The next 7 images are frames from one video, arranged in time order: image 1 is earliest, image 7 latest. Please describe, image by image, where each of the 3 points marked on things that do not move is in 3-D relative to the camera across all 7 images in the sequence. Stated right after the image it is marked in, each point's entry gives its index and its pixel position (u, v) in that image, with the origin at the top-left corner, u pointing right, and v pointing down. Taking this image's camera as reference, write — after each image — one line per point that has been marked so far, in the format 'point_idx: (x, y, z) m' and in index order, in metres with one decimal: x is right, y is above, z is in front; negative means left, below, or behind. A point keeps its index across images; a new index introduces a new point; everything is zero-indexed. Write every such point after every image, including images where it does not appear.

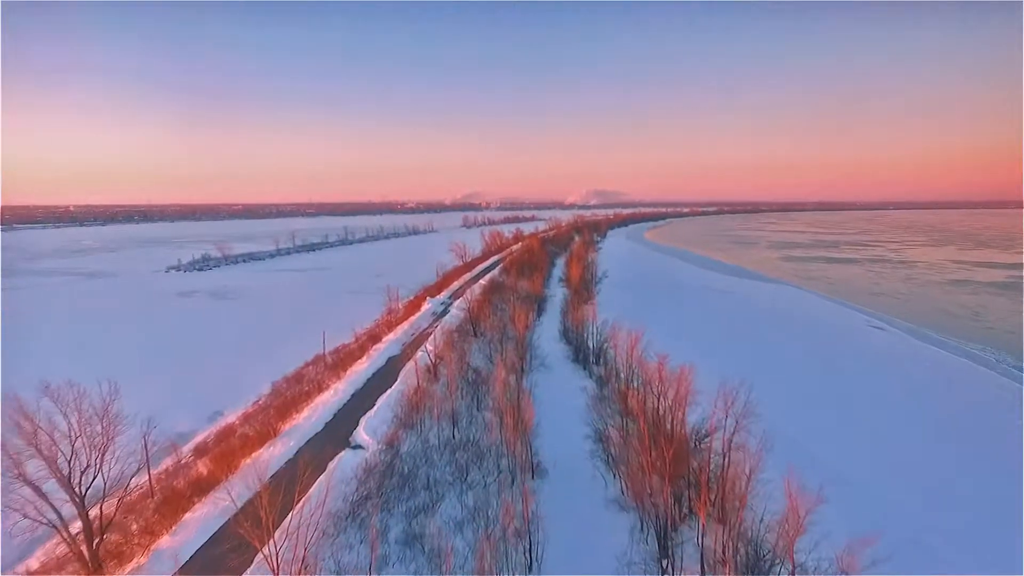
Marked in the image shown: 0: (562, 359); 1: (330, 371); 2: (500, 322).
0: (+1.4, -2.0, +16.0) m
1: (-4.2, -1.9, +13.0) m
2: (-0.4, -1.2, +16.9) m
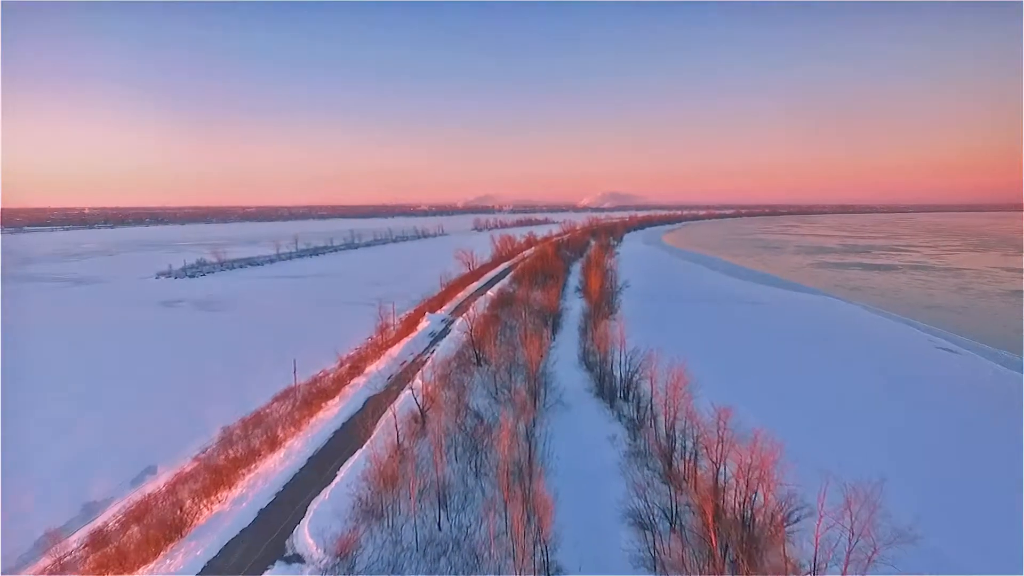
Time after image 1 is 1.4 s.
0: (+1.6, -2.5, +13.2) m
1: (-4.0, -2.3, +10.4) m
2: (-0.1, -1.6, +14.2) m
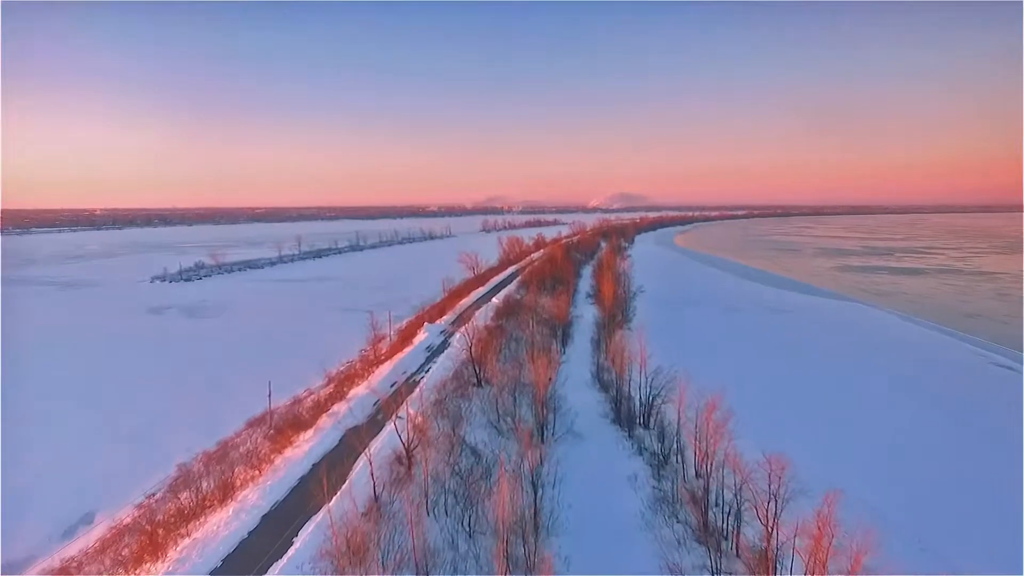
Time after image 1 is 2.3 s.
0: (+1.7, -2.7, +11.6) m
1: (-3.9, -2.6, +8.9) m
2: (0.0, -1.8, +12.6) m
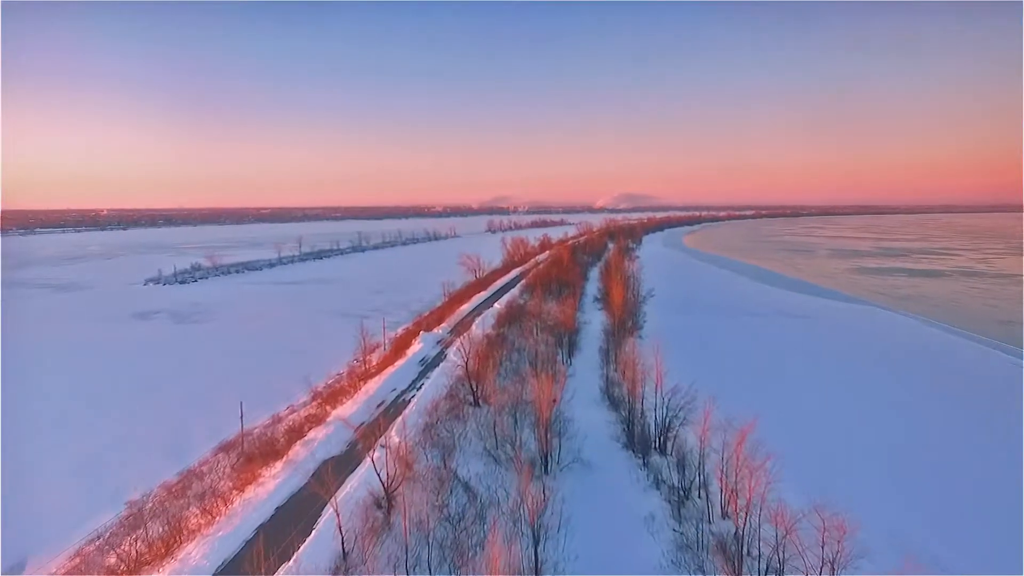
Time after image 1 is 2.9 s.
0: (+1.7, -2.9, +10.4) m
1: (-3.9, -2.7, +7.7) m
2: (0.0, -2.0, +11.4) m
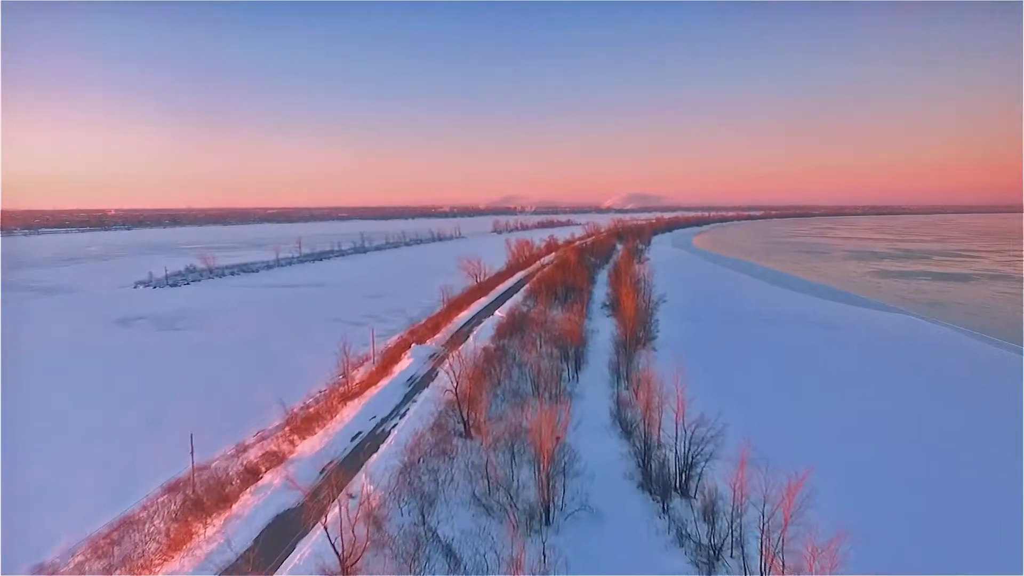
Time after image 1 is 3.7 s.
0: (+1.7, -3.1, +8.9) m
1: (-4.0, -2.9, +6.3) m
2: (0.0, -2.2, +10.0) m
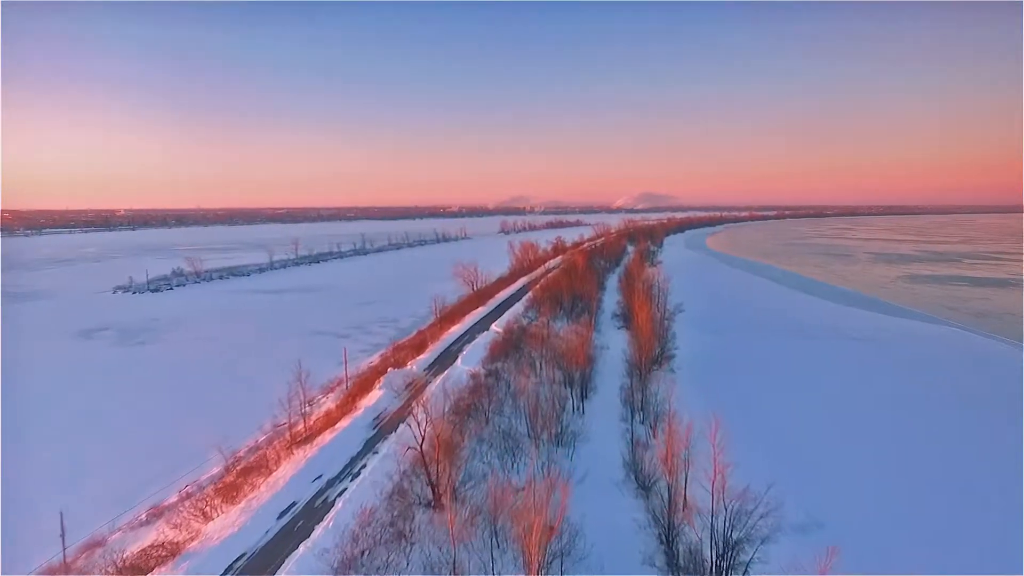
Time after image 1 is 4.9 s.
0: (+1.5, -3.4, +6.7) m
1: (-4.3, -3.2, +4.2) m
2: (-0.2, -2.5, +7.8) m
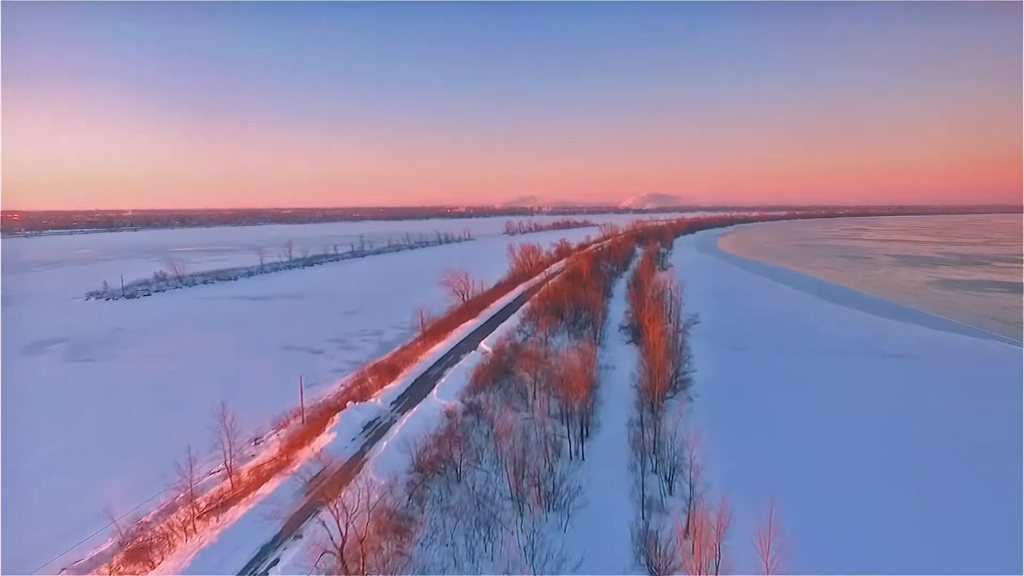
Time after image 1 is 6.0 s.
0: (+1.1, -3.7, +4.6) m
1: (-4.7, -3.5, +2.1) m
2: (-0.5, -2.8, +5.7) m
